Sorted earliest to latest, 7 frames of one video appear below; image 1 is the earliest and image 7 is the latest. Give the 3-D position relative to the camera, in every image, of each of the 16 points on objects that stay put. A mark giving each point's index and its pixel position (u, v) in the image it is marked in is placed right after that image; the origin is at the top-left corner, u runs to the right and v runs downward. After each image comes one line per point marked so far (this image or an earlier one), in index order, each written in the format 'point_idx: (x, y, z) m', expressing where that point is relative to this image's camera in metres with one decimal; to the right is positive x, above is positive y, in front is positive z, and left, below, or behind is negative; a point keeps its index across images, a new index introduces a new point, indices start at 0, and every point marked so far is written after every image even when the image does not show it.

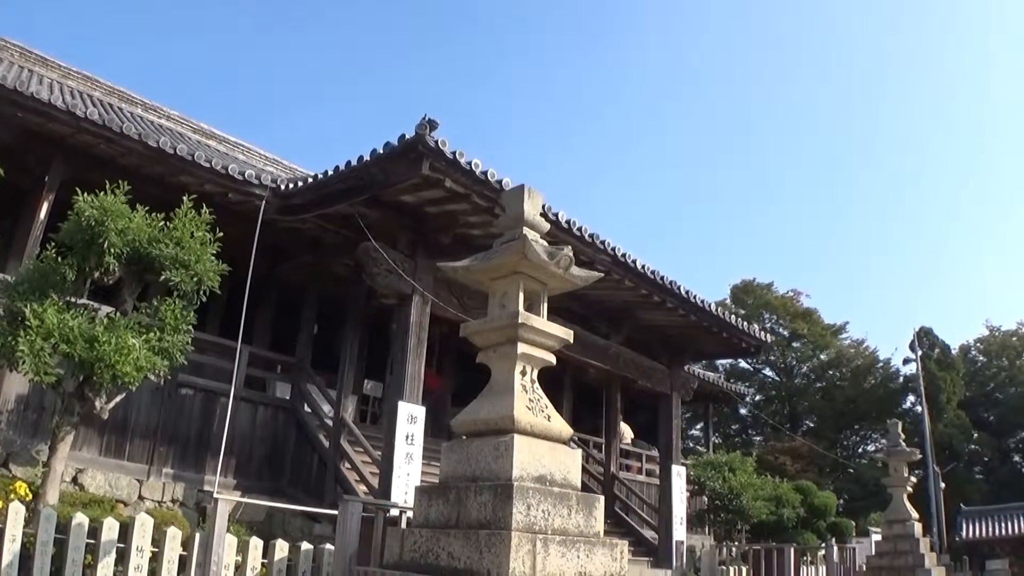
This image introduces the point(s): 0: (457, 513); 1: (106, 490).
0: (-0.3, -1.2, +4.3) m
1: (-3.9, -1.9, +7.6) m
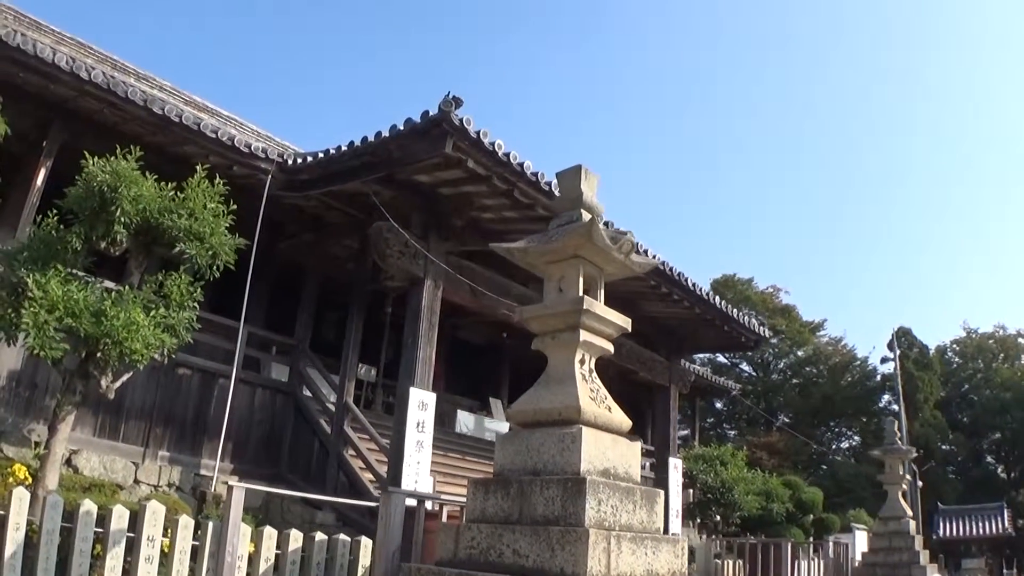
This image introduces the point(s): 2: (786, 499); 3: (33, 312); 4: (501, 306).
0: (0.0, -1.1, +4.1) m
1: (-3.8, -1.7, +7.2) m
2: (+5.4, -4.1, +15.2) m
3: (-3.6, -0.2, +5.8) m
4: (-0.1, -0.2, +9.3) m
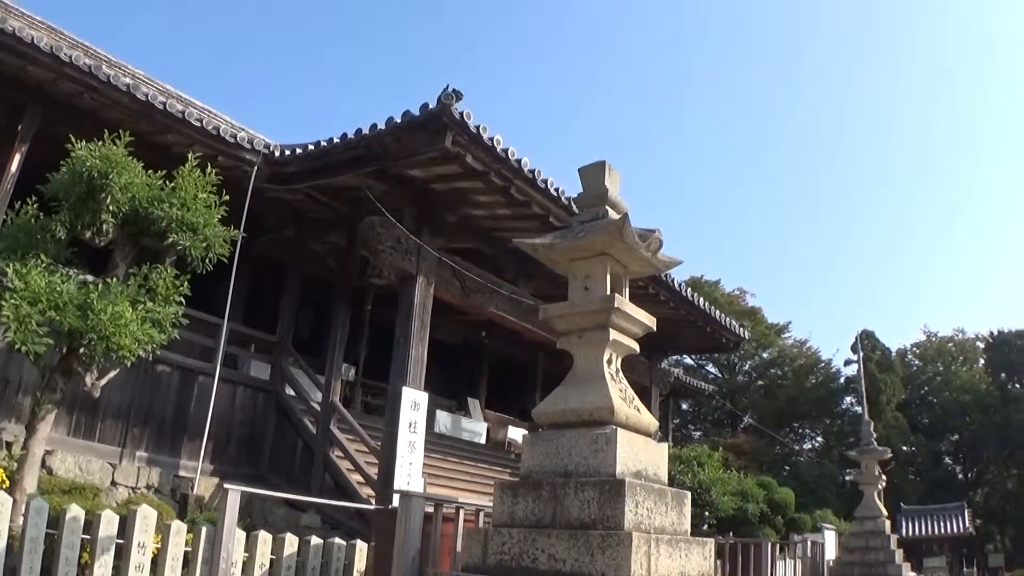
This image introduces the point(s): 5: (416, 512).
0: (+0.2, -1.1, +4.0) m
1: (-3.8, -1.6, +6.9) m
2: (+4.9, -4.1, +15.4) m
3: (-3.5, -0.1, +5.5) m
4: (-0.2, -0.2, +9.2) m
5: (-0.5, -1.3, +4.7) m
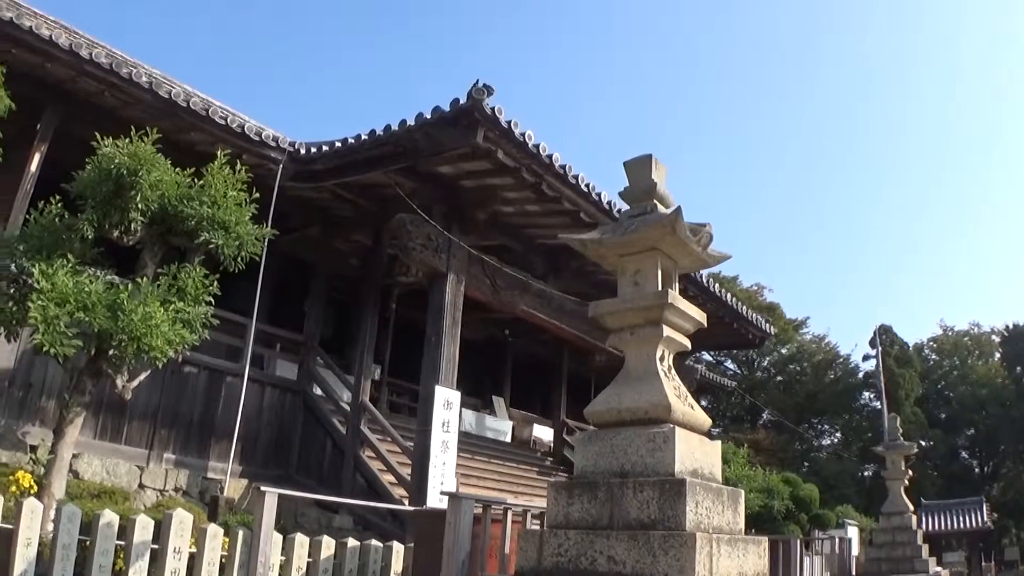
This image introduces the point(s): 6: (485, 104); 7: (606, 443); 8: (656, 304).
0: (+0.5, -1.1, +3.9) m
1: (-3.5, -1.6, +6.8) m
2: (+5.3, -4.0, +15.3) m
3: (-3.2, -0.1, +5.4) m
4: (+0.1, -0.2, +9.1) m
5: (-0.3, -1.3, +4.6) m
6: (-0.2, +1.5, +6.5) m
7: (+0.5, -0.8, +4.1) m
8: (+0.8, -0.1, +4.3) m
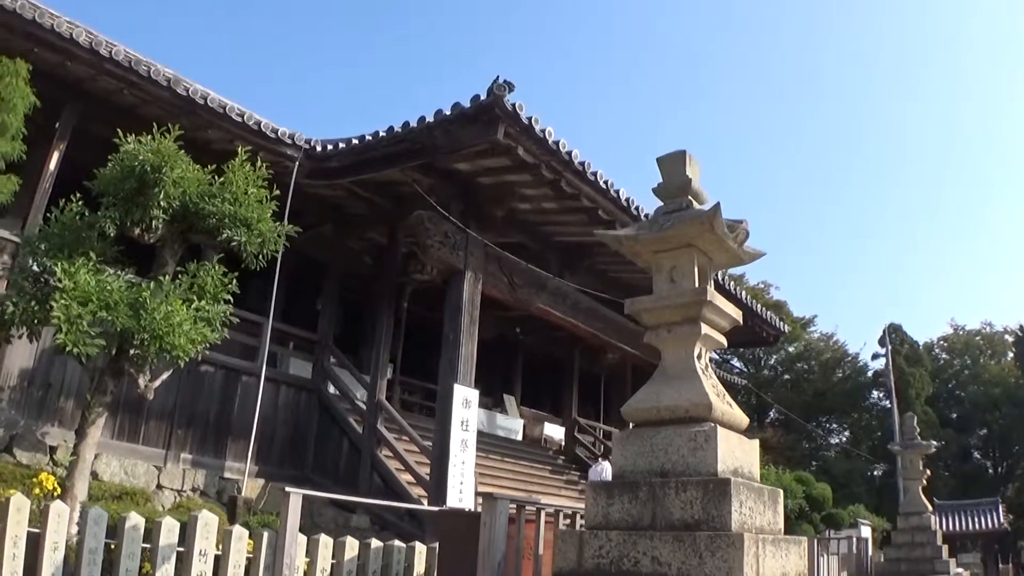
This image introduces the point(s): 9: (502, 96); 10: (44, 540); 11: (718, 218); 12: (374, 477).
0: (+0.7, -1.1, +3.8) m
1: (-3.3, -1.6, +6.7) m
2: (+5.4, -4.0, +15.3) m
3: (-3.0, -0.1, +5.3) m
4: (+0.3, -0.1, +9.0) m
5: (-0.1, -1.3, +4.5) m
6: (0.0, +1.5, +6.5) m
7: (+0.7, -0.8, +4.0) m
8: (+1.0, -0.1, +4.2) m
9: (-0.1, +1.6, +6.5) m
10: (-2.8, -1.5, +4.7) m
11: (+1.1, +0.4, +4.2) m
12: (-1.4, -1.9, +7.8) m
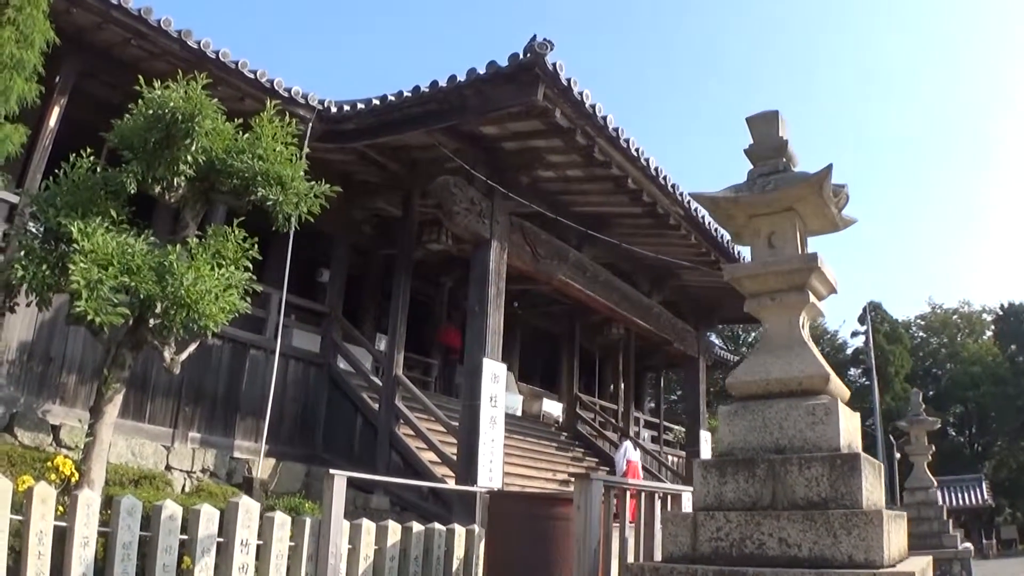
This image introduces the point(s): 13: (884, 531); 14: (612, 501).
0: (+1.2, -0.9, +3.6) m
1: (-3.0, -1.3, +6.2) m
2: (+5.1, -3.5, +15.4) m
3: (-2.6, +0.1, +4.8) m
4: (+0.4, +0.2, +8.7) m
5: (+0.4, -1.1, +4.3) m
6: (+0.3, +1.8, +6.1) m
7: (+1.2, -0.6, +3.8) m
8: (+1.5, +0.1, +4.0) m
9: (+0.3, +1.8, +6.2) m
10: (-2.3, -1.3, +4.2) m
11: (+1.6, +0.5, +4.0) m
12: (-1.1, -1.6, +7.4) m
13: (+1.6, -1.0, +3.3) m
14: (+0.6, -1.3, +4.6) m
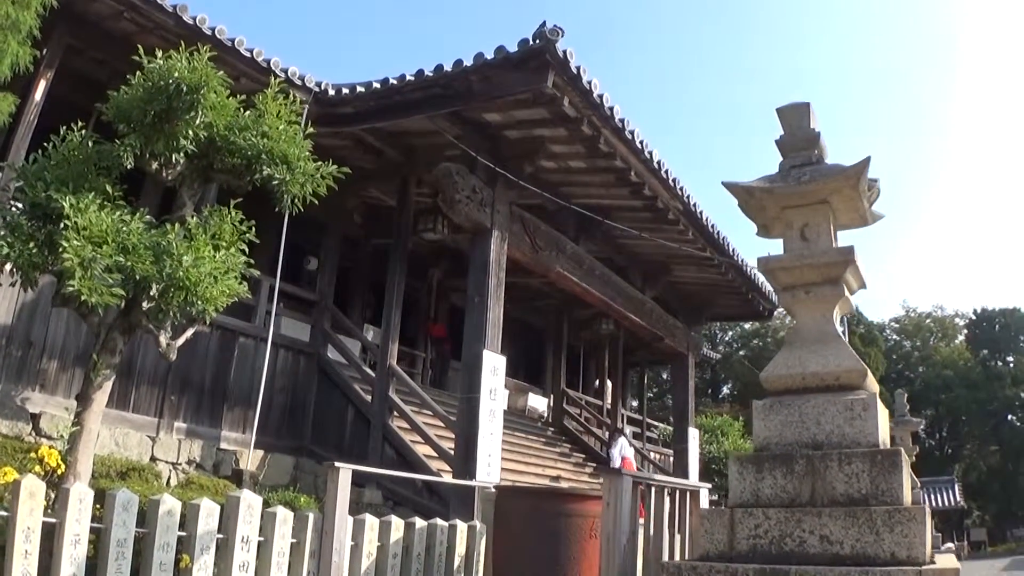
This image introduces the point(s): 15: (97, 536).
0: (+1.3, -0.9, +3.5) m
1: (-3.0, -1.2, +6.0) m
2: (+4.7, -3.5, +15.5) m
3: (-2.5, +0.3, +4.6) m
4: (+0.4, +0.3, +8.6) m
5: (+0.5, -1.0, +4.1) m
6: (+0.4, +1.8, +6.0) m
7: (+1.3, -0.6, +3.7) m
8: (+1.6, +0.1, +3.9) m
9: (+0.4, +1.9, +6.0) m
10: (-2.2, -1.2, +4.0) m
11: (+1.7, +0.6, +3.9) m
12: (-1.2, -1.5, +7.2) m
13: (+1.7, -1.0, +3.2) m
14: (+0.7, -1.2, +4.5) m
15: (-2.2, -1.3, +4.1) m
